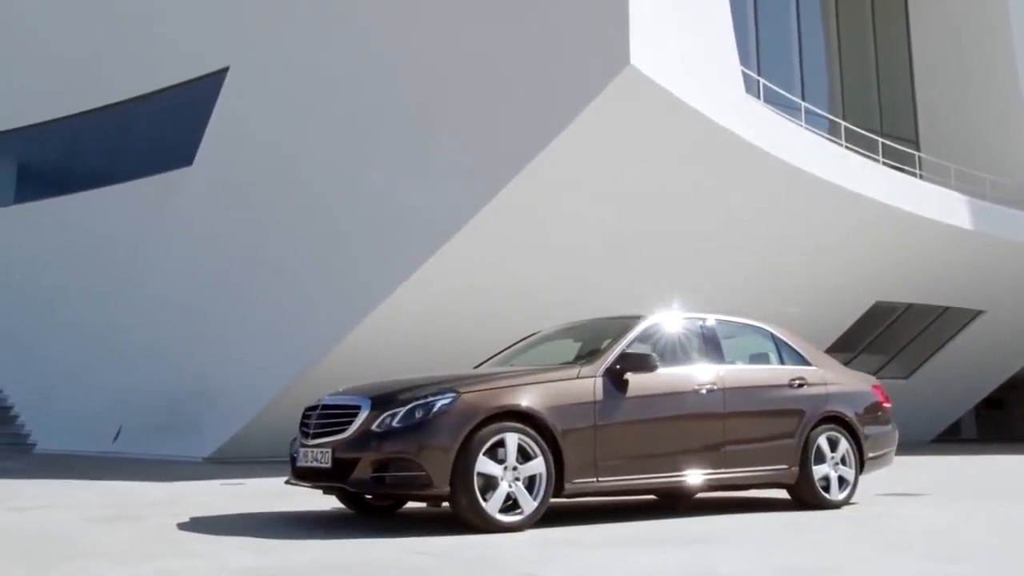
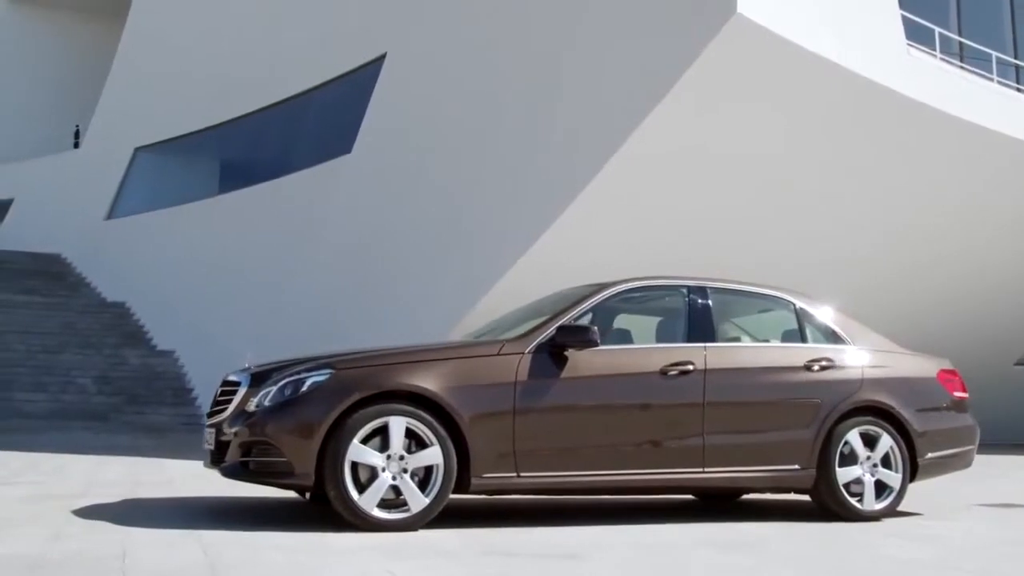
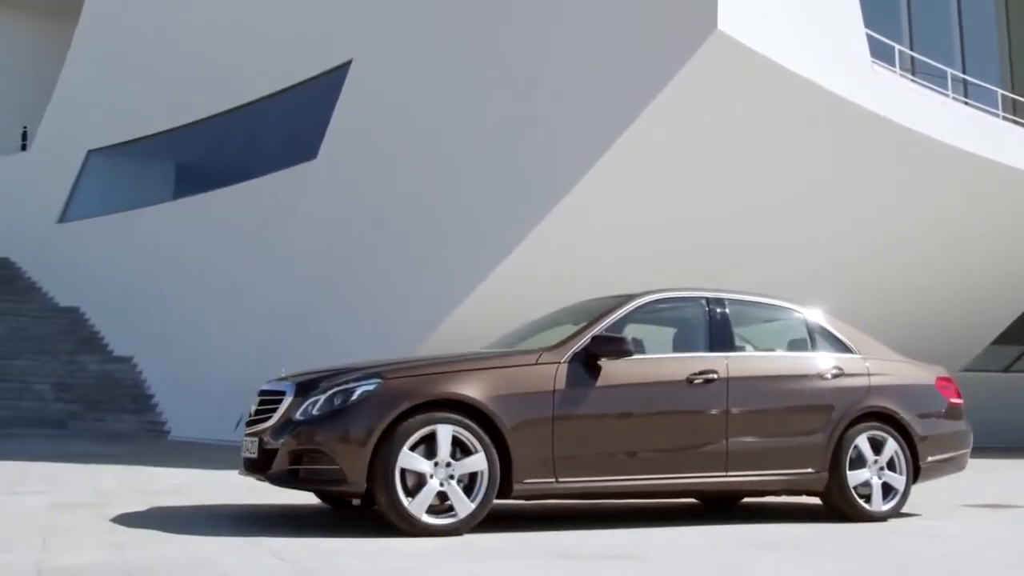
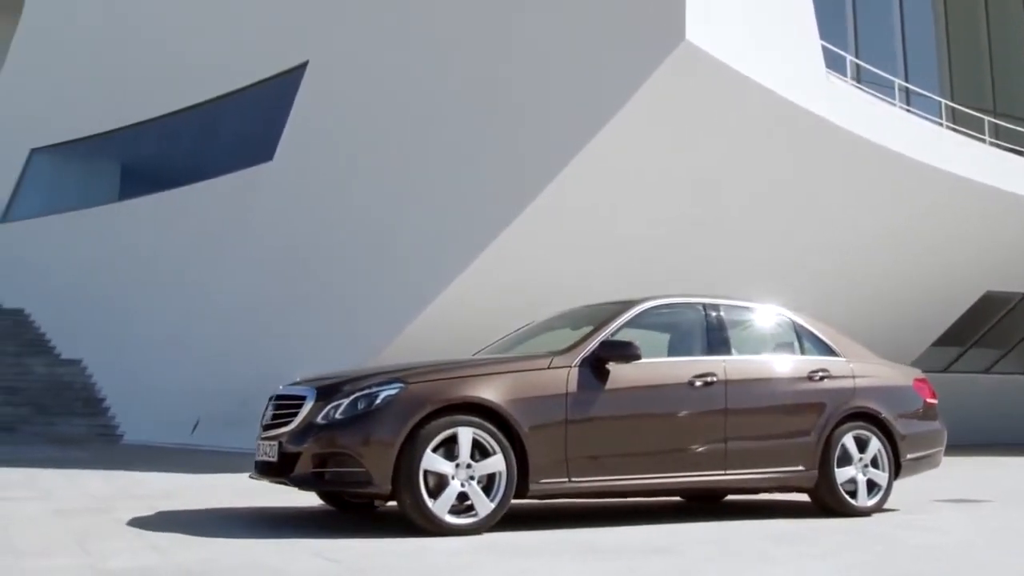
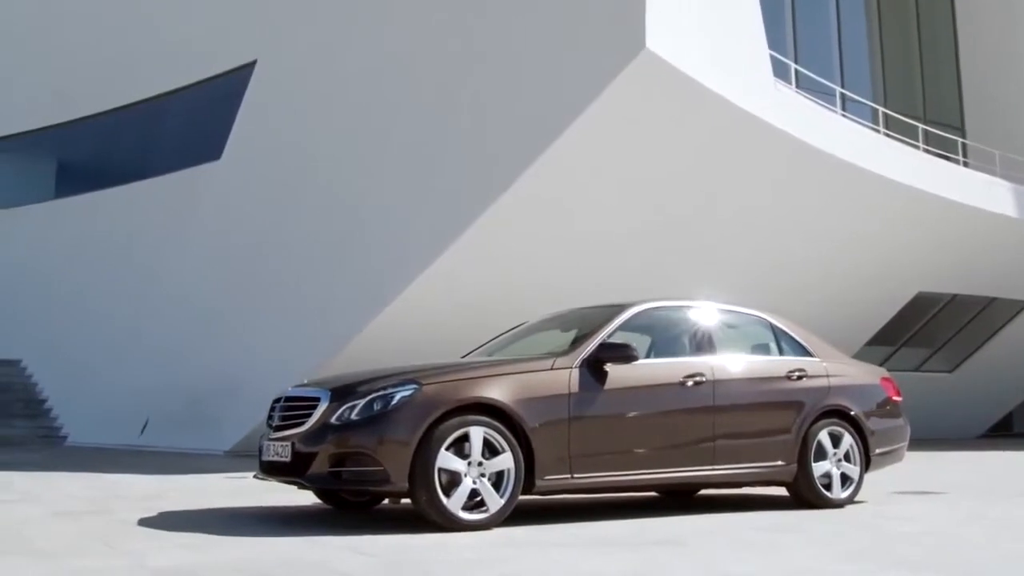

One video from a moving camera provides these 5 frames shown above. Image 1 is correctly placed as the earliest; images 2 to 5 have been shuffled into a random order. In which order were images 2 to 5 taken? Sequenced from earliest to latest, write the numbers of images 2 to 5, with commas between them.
5, 4, 3, 2
